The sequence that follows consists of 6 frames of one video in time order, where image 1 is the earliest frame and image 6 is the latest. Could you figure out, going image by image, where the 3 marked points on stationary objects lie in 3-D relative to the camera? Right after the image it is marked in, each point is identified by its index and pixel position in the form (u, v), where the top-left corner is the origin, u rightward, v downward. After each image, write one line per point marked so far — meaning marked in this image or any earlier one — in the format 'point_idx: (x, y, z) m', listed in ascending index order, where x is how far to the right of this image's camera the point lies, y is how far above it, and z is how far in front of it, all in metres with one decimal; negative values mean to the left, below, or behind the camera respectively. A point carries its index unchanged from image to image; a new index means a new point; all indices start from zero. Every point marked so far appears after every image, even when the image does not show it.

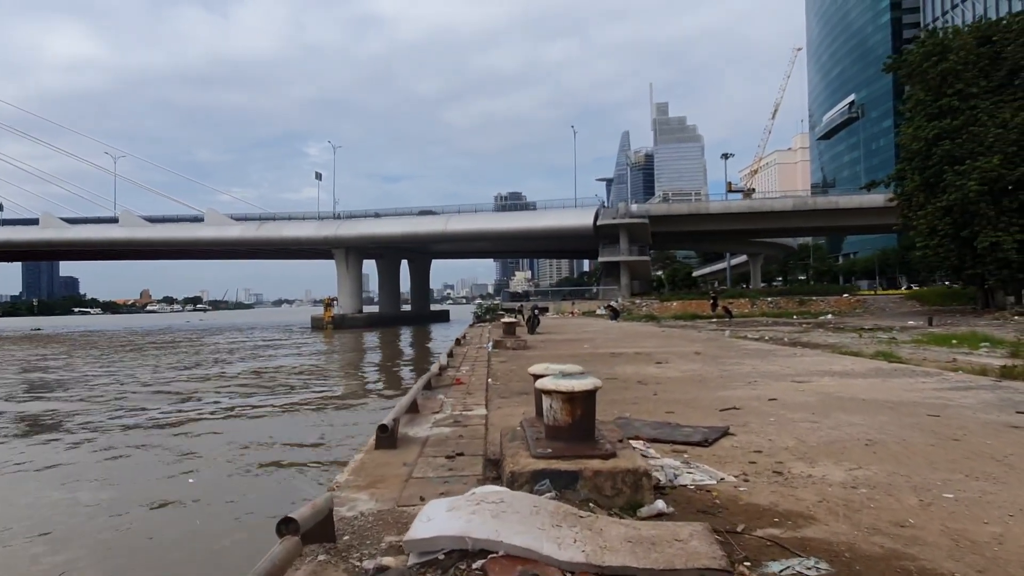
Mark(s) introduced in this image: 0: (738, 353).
0: (+5.5, -1.6, +16.5) m
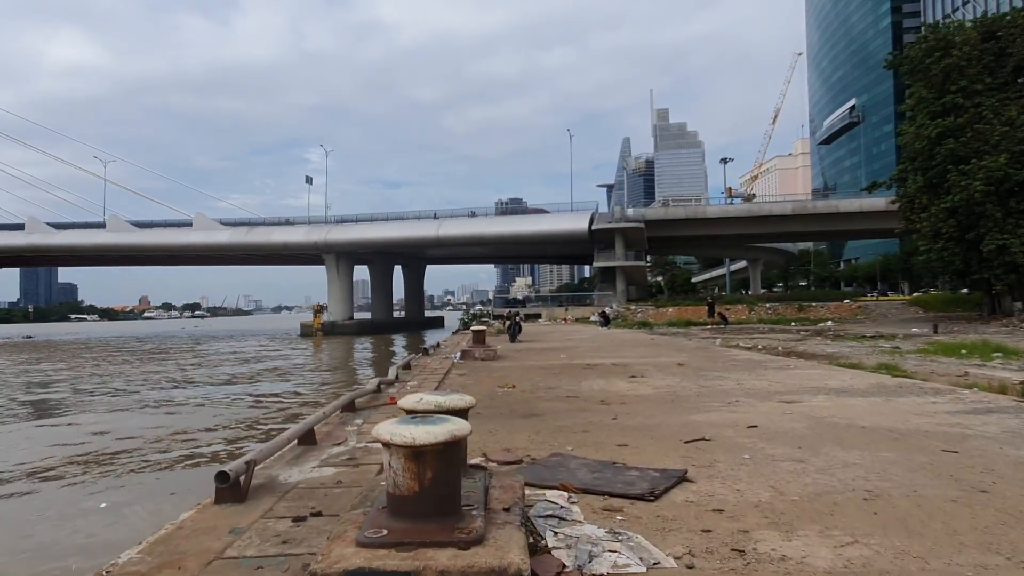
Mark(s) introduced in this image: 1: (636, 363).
0: (+4.7, -1.7, +14.9) m
1: (+2.9, -1.8, +16.1) m
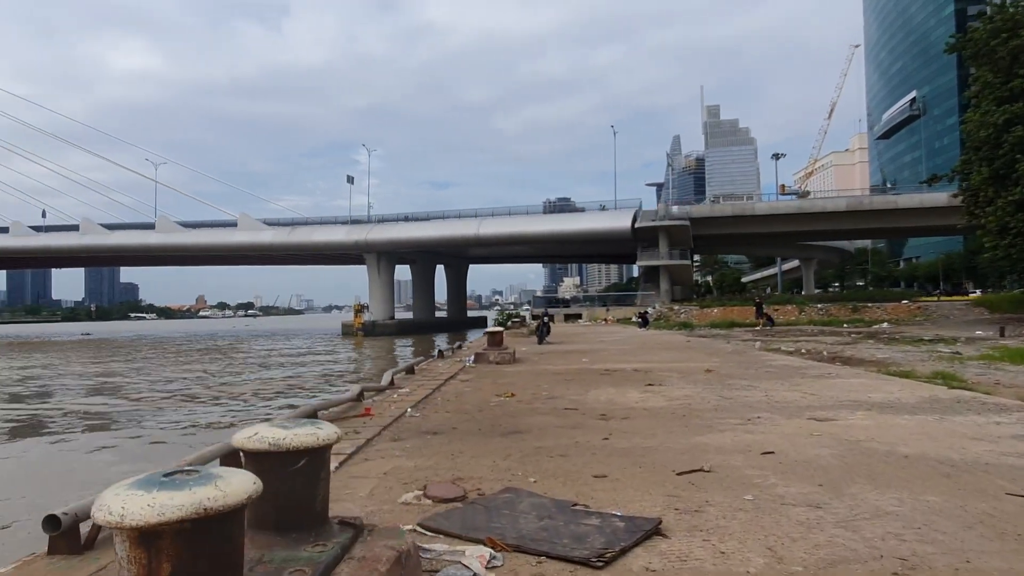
0: (+4.9, -1.7, +13.5) m
1: (+3.2, -1.7, +14.8) m
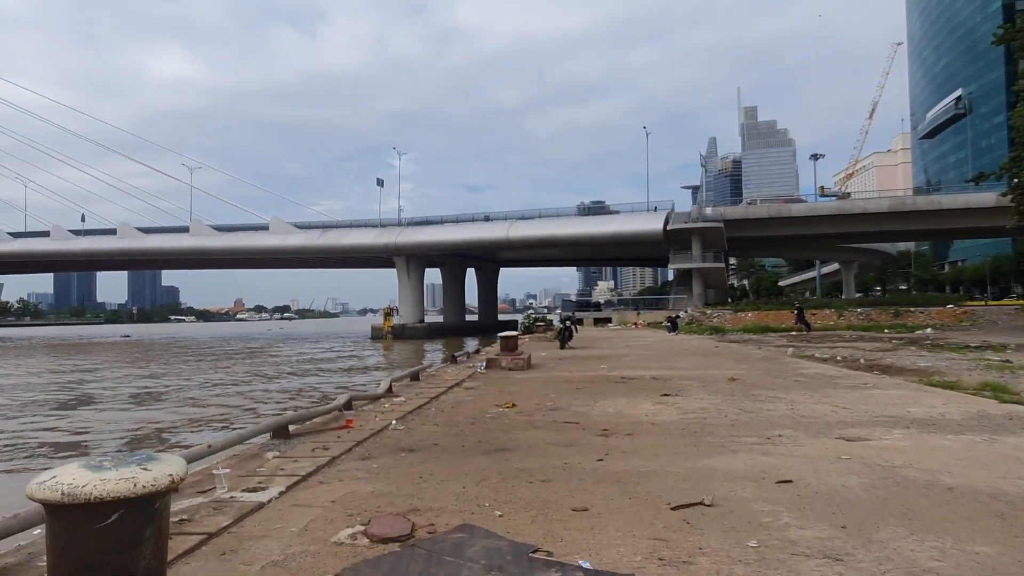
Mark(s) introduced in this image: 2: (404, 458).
0: (+5.0, -1.7, +12.5) m
1: (+3.4, -1.8, +13.8) m
2: (-1.0, -1.6, +6.3) m
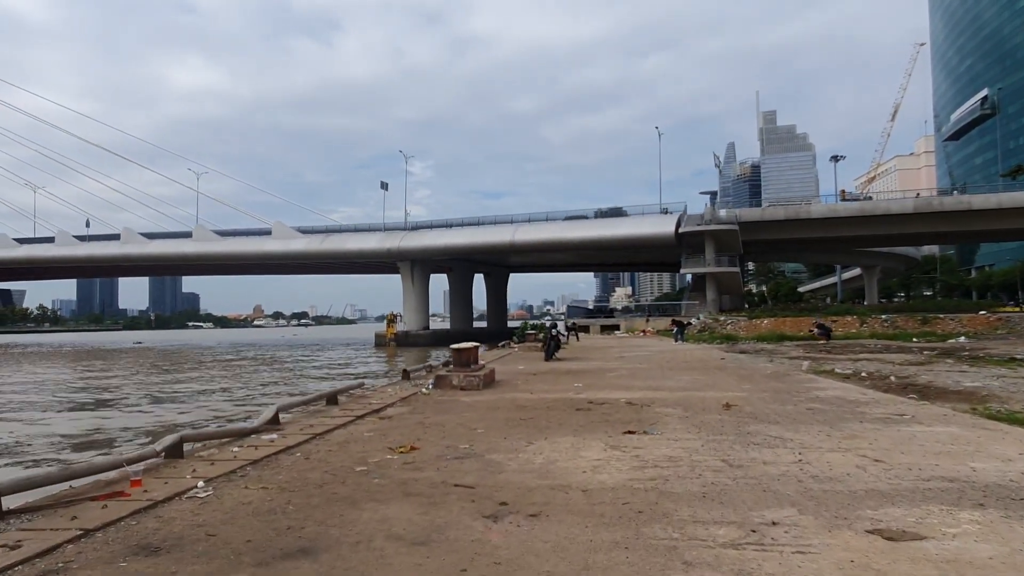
0: (+4.0, -1.7, +9.7) m
1: (+2.5, -1.8, +11.1) m
2: (-2.1, -1.5, +3.7) m
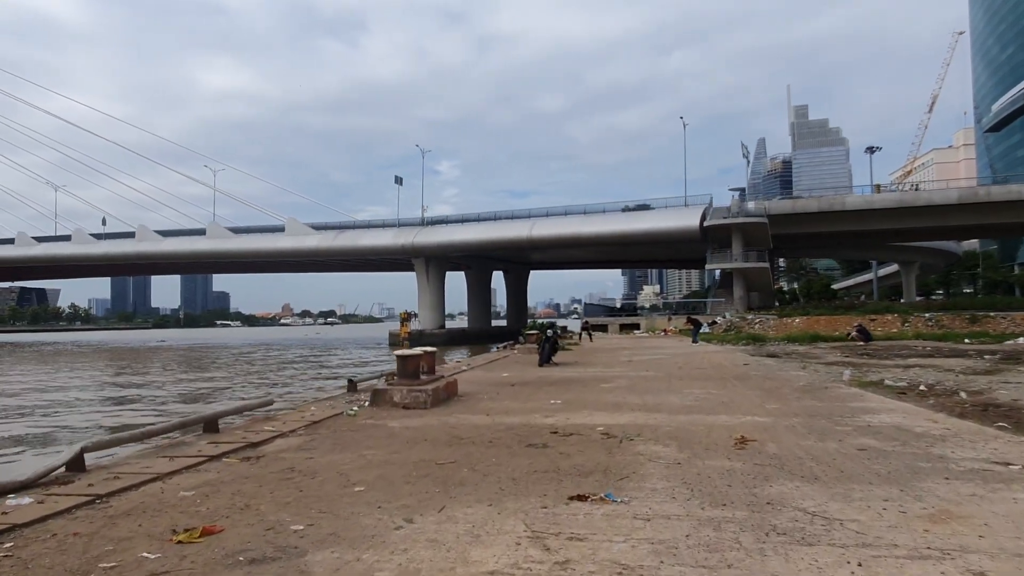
0: (+3.2, -1.6, +6.7) m
1: (+1.7, -1.7, +8.2) m
2: (-3.2, -1.4, +1.0) m
